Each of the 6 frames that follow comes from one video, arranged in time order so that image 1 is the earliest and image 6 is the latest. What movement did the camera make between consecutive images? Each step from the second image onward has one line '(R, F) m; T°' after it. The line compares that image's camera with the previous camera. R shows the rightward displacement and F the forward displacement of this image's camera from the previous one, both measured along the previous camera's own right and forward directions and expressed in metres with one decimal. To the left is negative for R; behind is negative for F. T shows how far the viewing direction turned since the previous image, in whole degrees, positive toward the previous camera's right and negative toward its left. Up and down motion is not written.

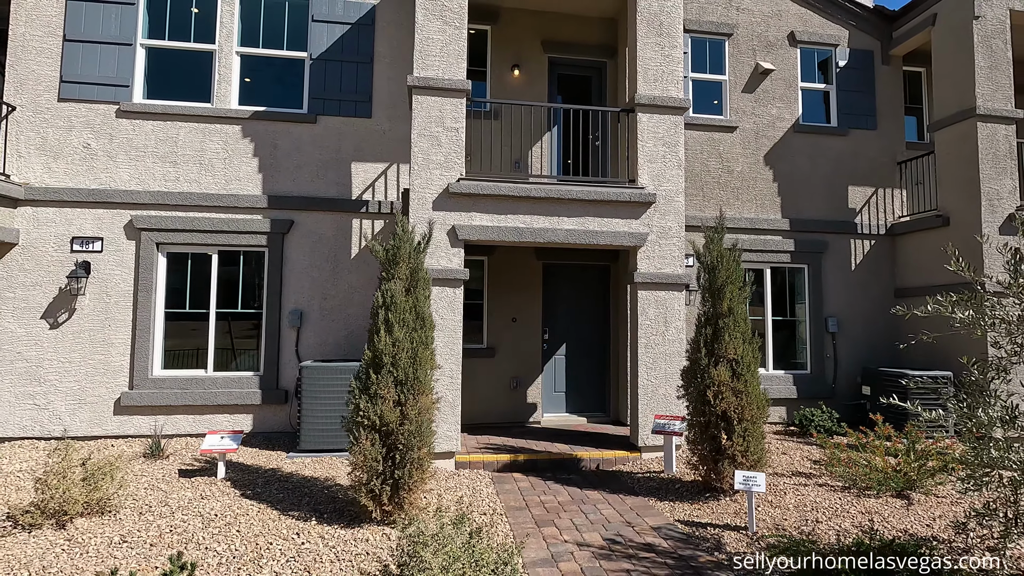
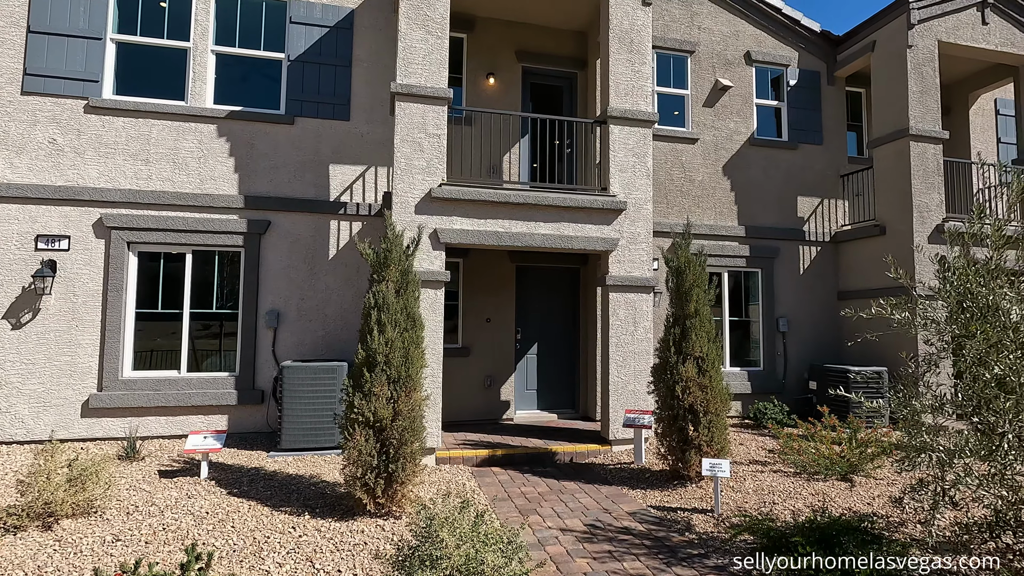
(-0.3, -0.3) m; +5°
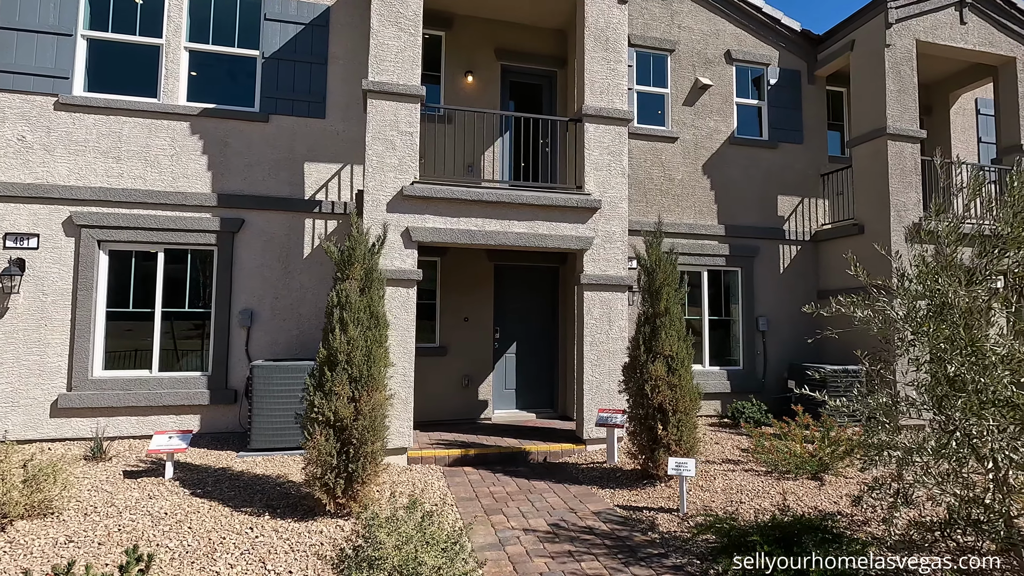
(+0.3, 0.0) m; 0°
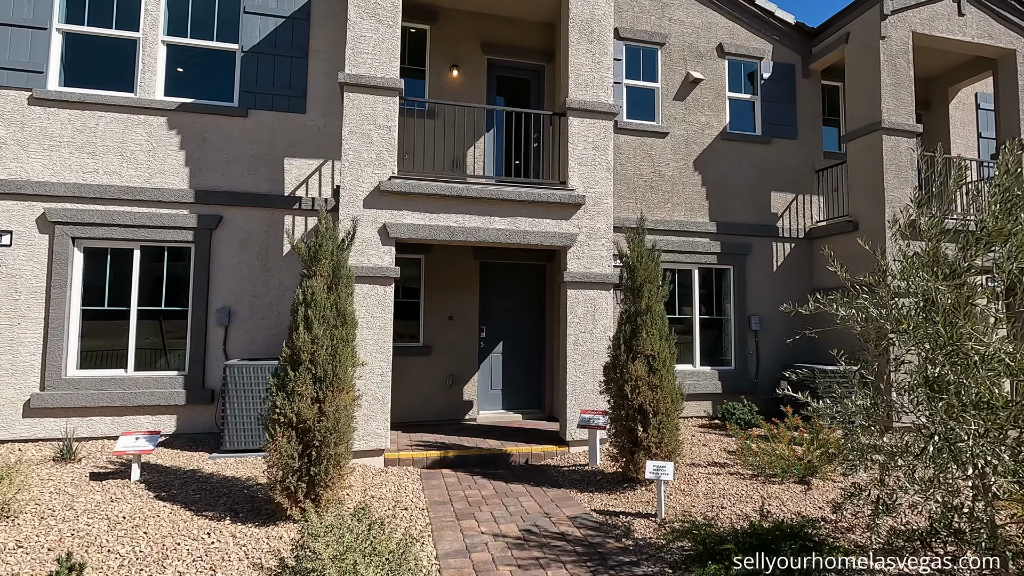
(+0.3, +0.2) m; 0°
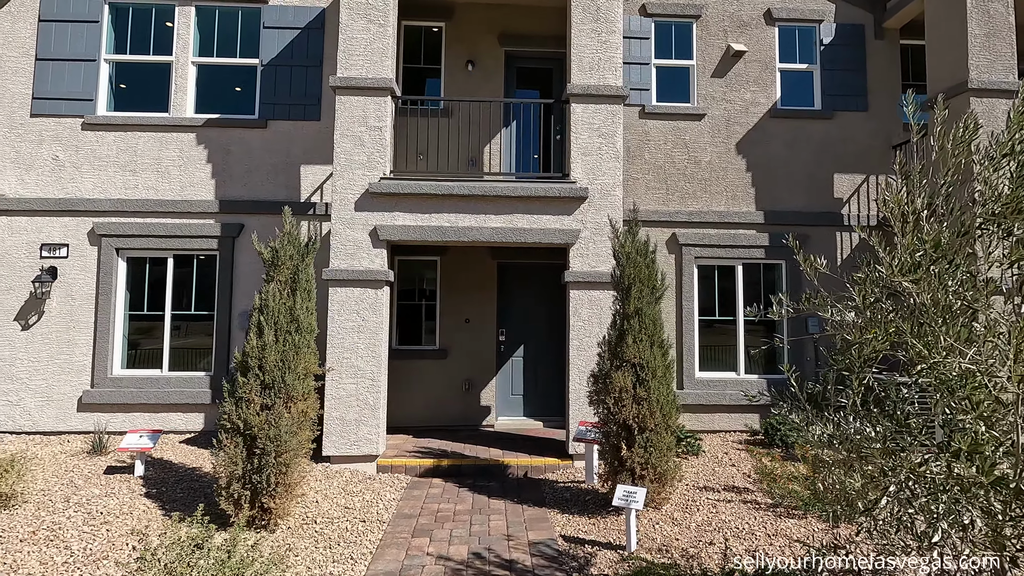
(+1.2, +0.5) m; -11°
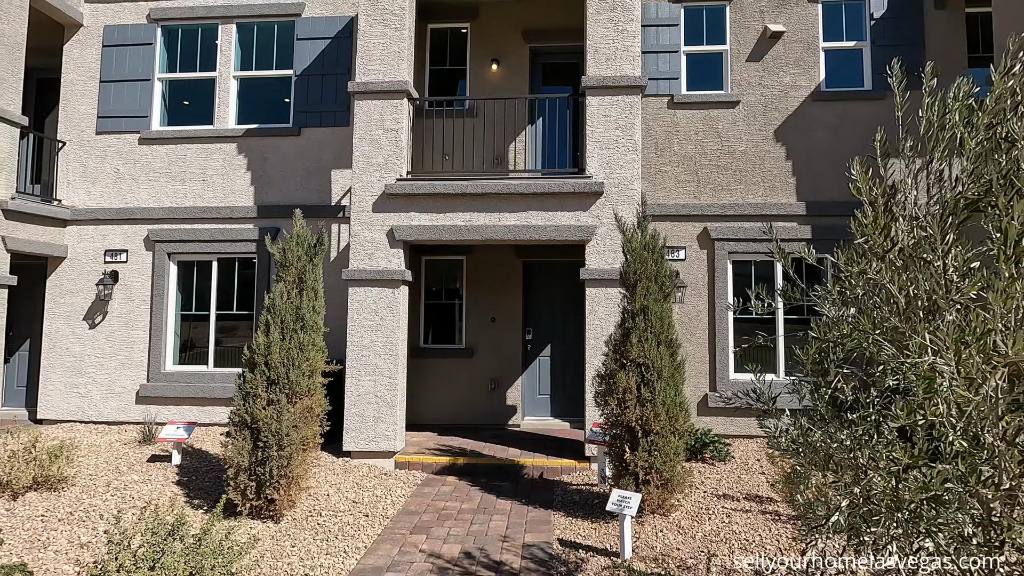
(+0.6, +0.1) m; -7°
